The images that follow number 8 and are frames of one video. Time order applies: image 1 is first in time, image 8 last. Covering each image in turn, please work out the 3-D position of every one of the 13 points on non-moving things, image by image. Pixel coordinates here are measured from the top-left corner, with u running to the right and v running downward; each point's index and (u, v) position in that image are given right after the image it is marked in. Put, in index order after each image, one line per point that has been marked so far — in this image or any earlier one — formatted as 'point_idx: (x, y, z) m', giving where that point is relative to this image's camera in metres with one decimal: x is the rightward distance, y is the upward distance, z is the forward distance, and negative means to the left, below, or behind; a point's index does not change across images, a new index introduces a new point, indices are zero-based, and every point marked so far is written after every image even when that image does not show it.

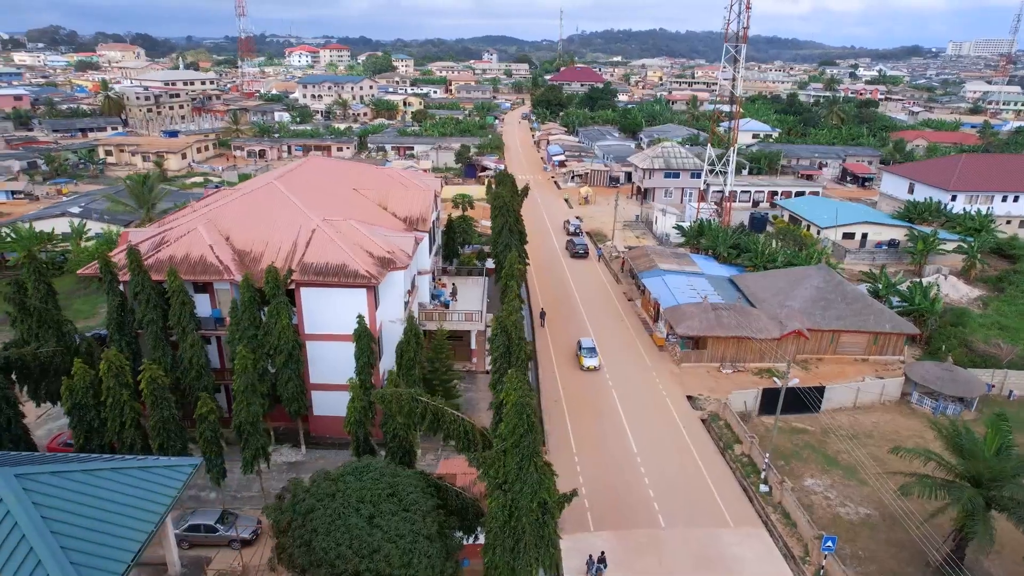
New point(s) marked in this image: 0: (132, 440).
0: (-9.8, -3.9, +17.1) m
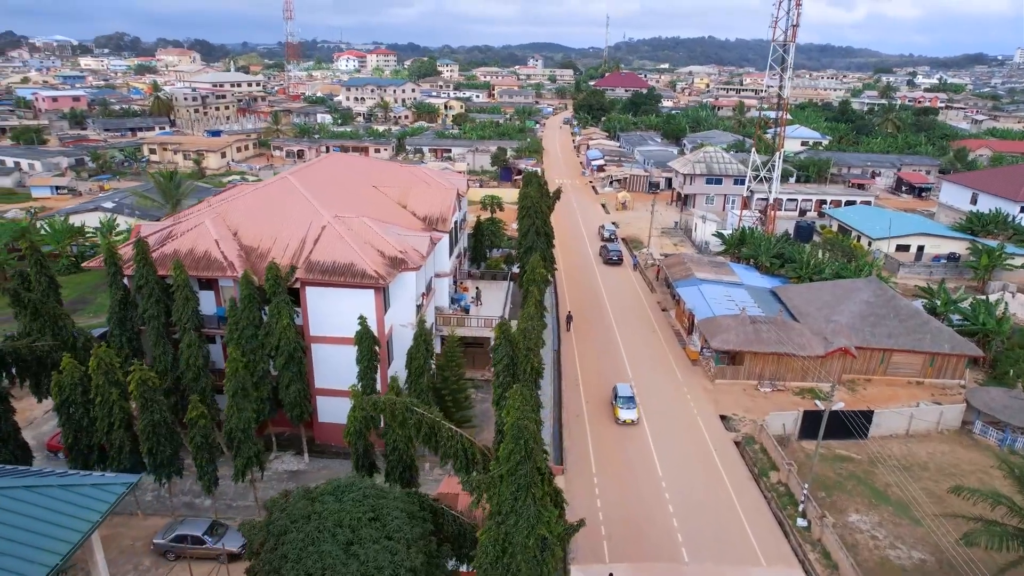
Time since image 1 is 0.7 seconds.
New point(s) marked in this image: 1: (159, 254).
0: (-9.6, -3.8, +16.2) m
1: (-10.6, +1.1, +19.9) m
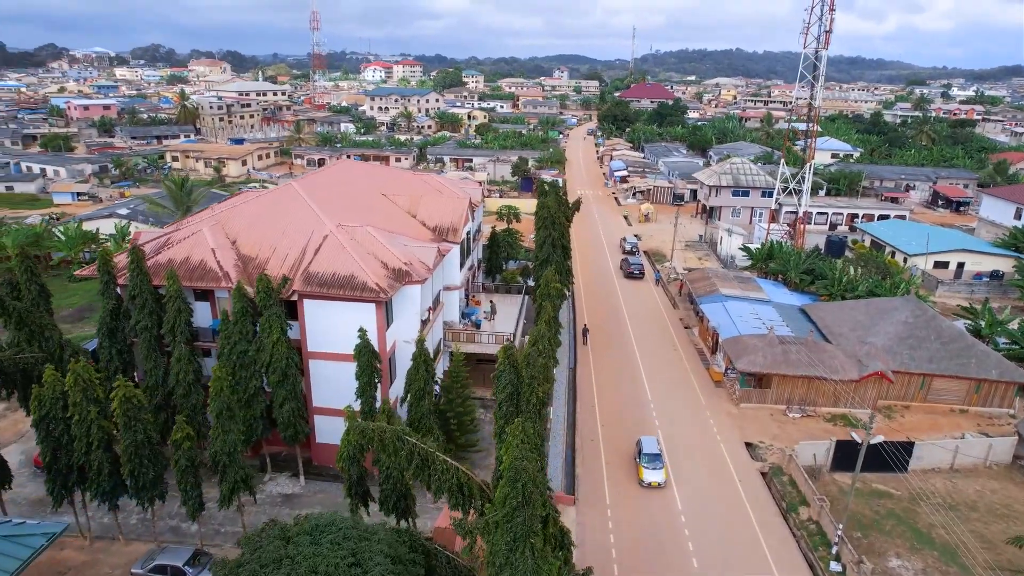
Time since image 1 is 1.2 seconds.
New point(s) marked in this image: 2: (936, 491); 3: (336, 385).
0: (-9.5, -4.0, +15.2) m
1: (-10.3, +0.8, +19.0) m
2: (+12.3, -5.9, +19.3) m
3: (-5.0, -2.8, +19.0) m
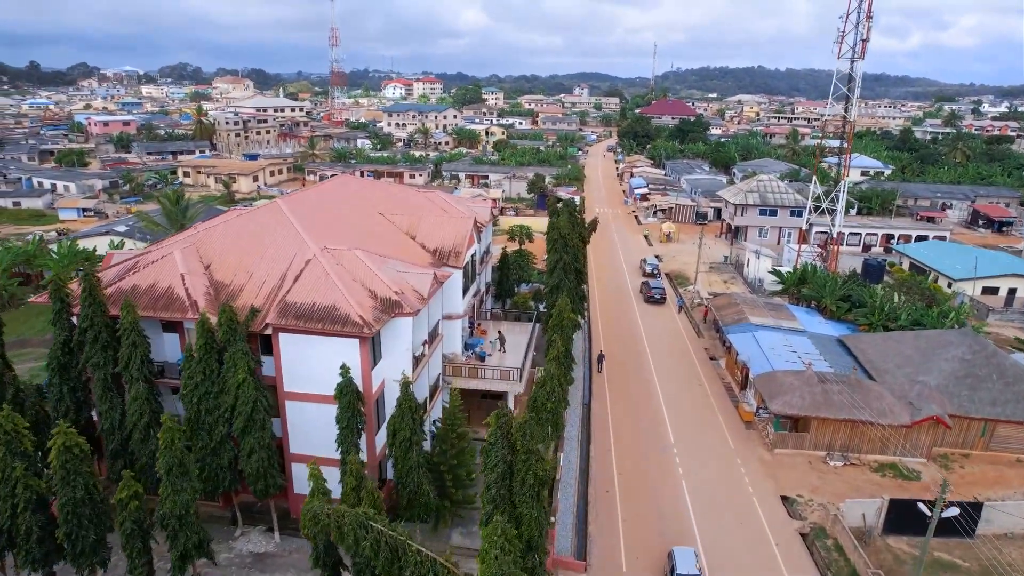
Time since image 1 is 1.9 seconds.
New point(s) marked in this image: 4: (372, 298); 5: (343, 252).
0: (-9.5, -4.7, +13.1) m
1: (-10.2, 0.0, +17.0) m
2: (+12.4, -6.9, +16.5) m
3: (-5.0, -3.6, +16.8) m
4: (-3.6, -0.3, +16.9) m
5: (-4.7, +1.0, +18.3) m
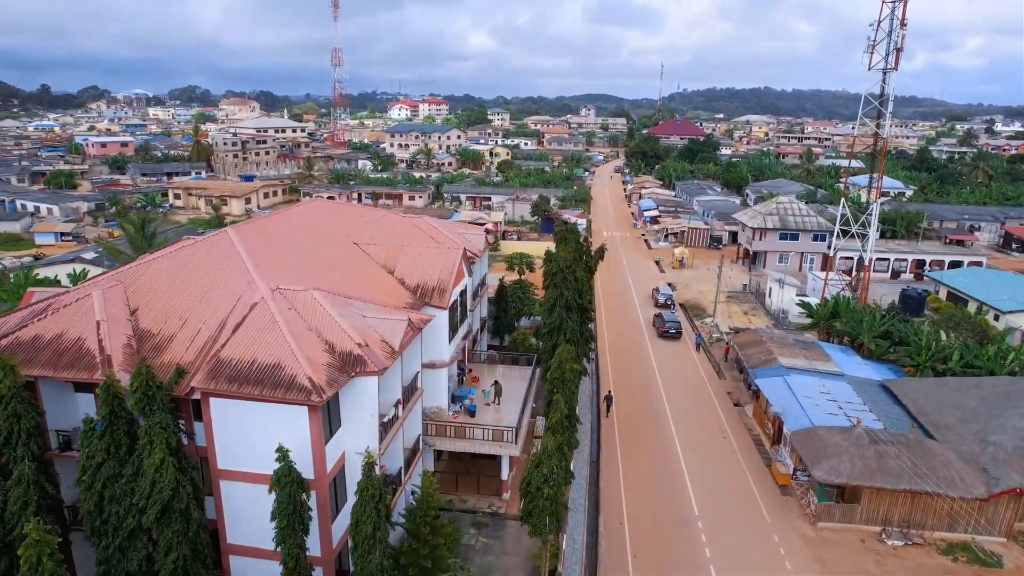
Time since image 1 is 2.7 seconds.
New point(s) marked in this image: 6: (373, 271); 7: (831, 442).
0: (-9.8, -5.6, +9.8) m
1: (-10.4, -1.1, +13.8) m
2: (+12.2, -7.9, +12.9) m
3: (-5.2, -4.6, +13.5) m
4: (-3.8, -1.3, +13.7) m
5: (-4.9, -0.1, +15.1) m
6: (-3.9, +0.5, +18.8) m
7: (+9.1, -4.3, +18.8) m
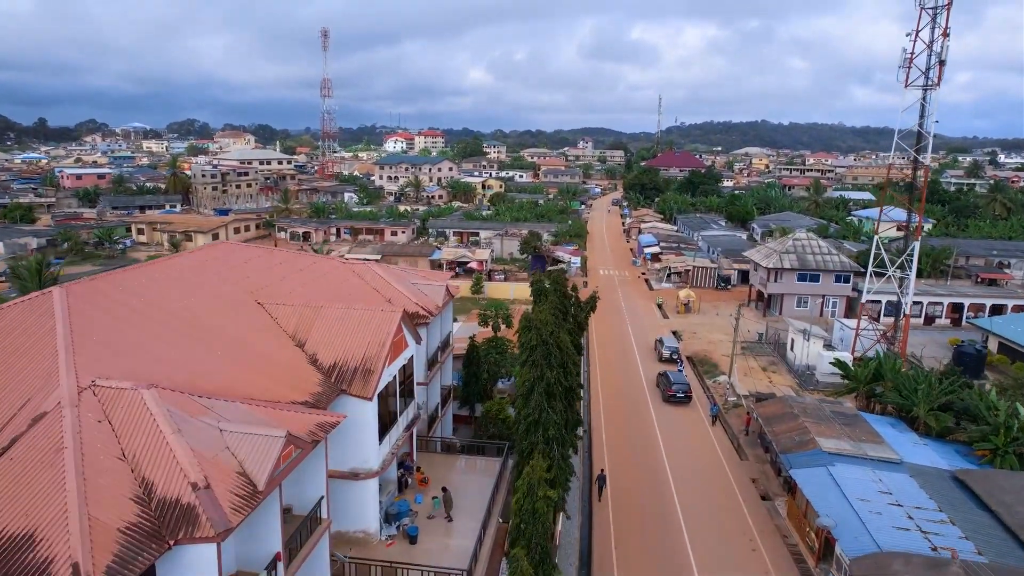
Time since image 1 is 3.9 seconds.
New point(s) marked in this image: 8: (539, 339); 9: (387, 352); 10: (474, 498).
0: (-10.7, -6.8, +4.3) m
1: (-11.3, -2.5, +8.5) m
2: (+11.2, -9.2, +7.3) m
3: (-6.1, -6.0, +8.0) m
4: (-4.7, -2.7, +8.3) m
5: (-5.8, -1.6, +9.9) m
6: (-4.9, -1.1, +13.5) m
7: (+8.1, -6.0, +13.3) m
8: (+0.6, -1.3, +15.9) m
9: (-2.7, -1.4, +13.5) m
10: (-0.9, -5.1, +15.9) m
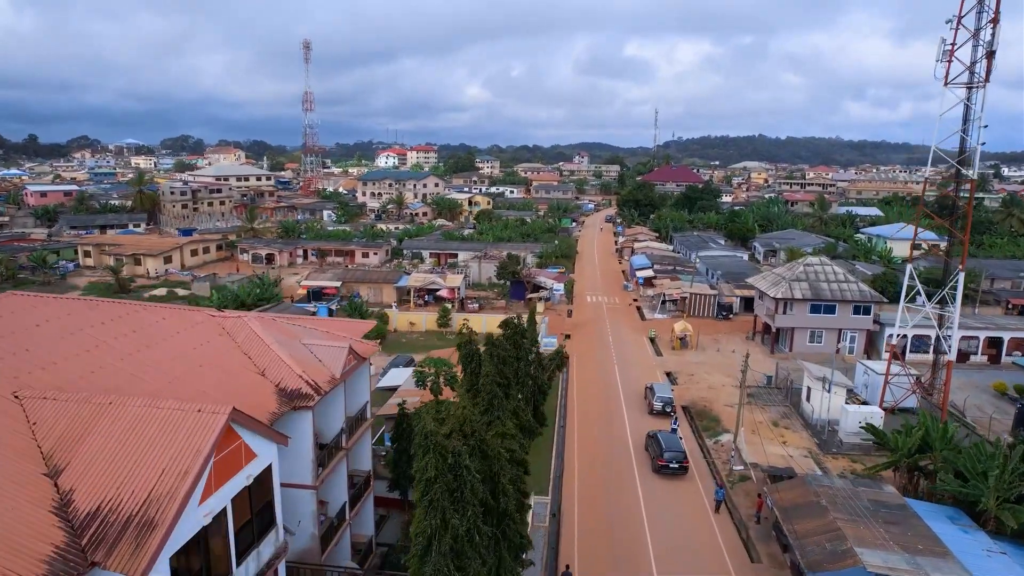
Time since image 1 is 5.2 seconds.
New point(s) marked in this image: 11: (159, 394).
0: (-12.2, -7.8, -1.2) m
1: (-12.9, -3.6, +3.2) m
2: (+9.7, -10.2, +1.8) m
3: (-7.6, -7.1, +2.6) m
4: (-6.3, -3.8, +3.0) m
5: (-7.3, -2.7, +4.5) m
6: (-6.4, -2.3, +8.2) m
7: (+6.6, -7.1, +7.9) m
8: (-1.0, -2.5, +10.6) m
9: (-4.2, -2.6, +8.2) m
10: (-2.4, -6.3, +10.6) m
11: (-5.8, -1.5, +10.9) m
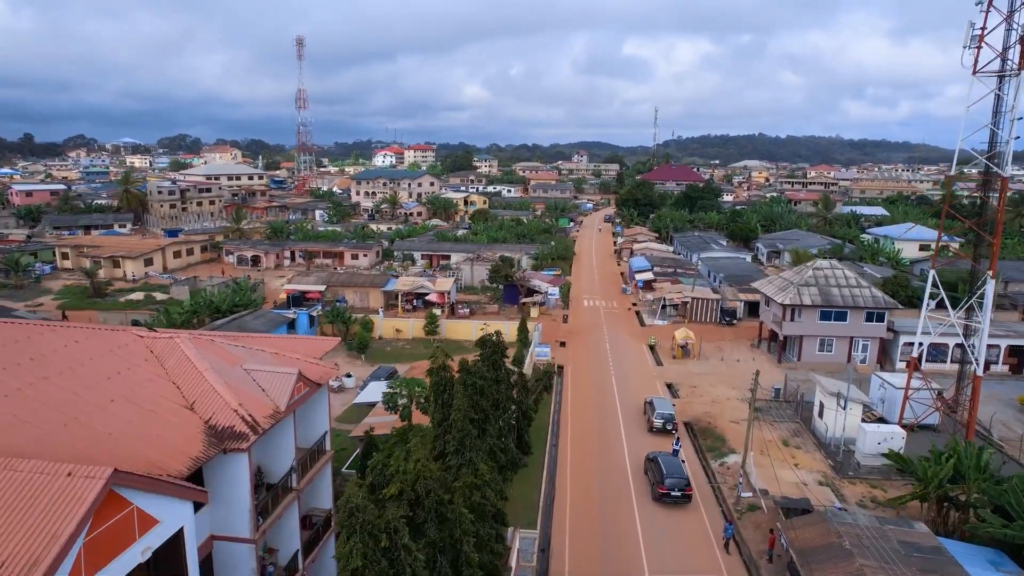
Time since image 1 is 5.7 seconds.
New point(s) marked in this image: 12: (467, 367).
0: (-12.6, -8.2, -3.3) m
1: (-13.3, -3.9, +1.1) m
2: (+9.3, -10.5, -0.2) m
3: (-8.1, -7.4, +0.5) m
4: (-6.7, -4.1, +0.9) m
5: (-7.8, -3.0, +2.5) m
6: (-6.8, -2.7, +6.1) m
7: (+6.2, -7.4, +5.9) m
8: (-1.4, -2.8, +8.5) m
9: (-4.6, -2.9, +6.1) m
10: (-2.9, -6.6, +8.5) m
11: (-6.3, -1.8, +8.8) m
12: (-0.7, -1.2, +13.3) m
